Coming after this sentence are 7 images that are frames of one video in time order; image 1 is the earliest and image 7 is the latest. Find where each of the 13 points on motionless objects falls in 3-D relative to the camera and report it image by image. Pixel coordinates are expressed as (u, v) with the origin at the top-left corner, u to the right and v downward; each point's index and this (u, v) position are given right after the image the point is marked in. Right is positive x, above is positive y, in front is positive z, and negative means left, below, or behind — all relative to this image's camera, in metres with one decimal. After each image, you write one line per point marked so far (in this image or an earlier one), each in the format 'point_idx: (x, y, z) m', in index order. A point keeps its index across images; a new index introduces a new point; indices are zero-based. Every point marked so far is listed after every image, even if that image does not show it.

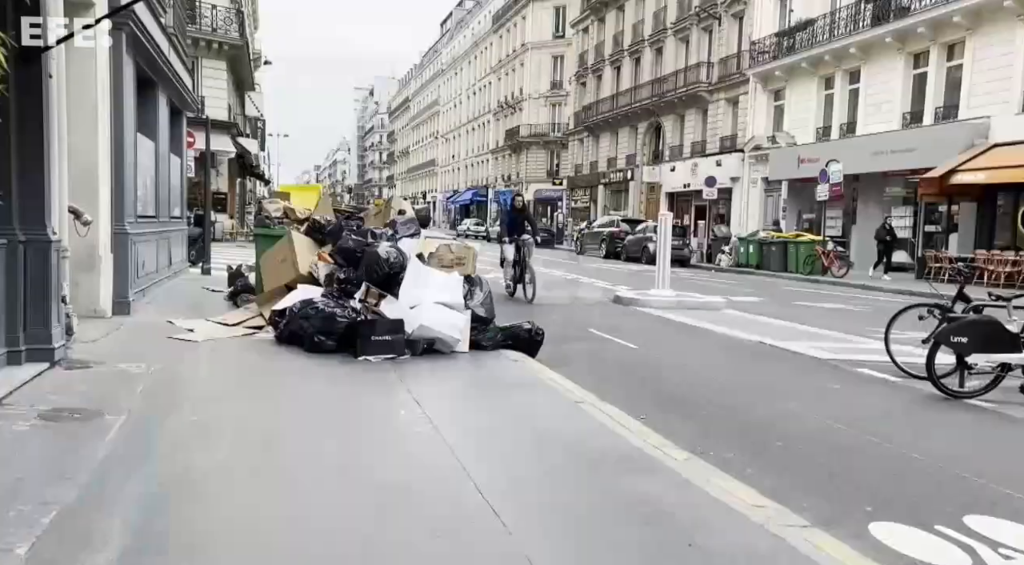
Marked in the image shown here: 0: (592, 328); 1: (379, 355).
0: (+1.1, -0.6, +10.7) m
1: (-1.2, -0.7, +7.2) m
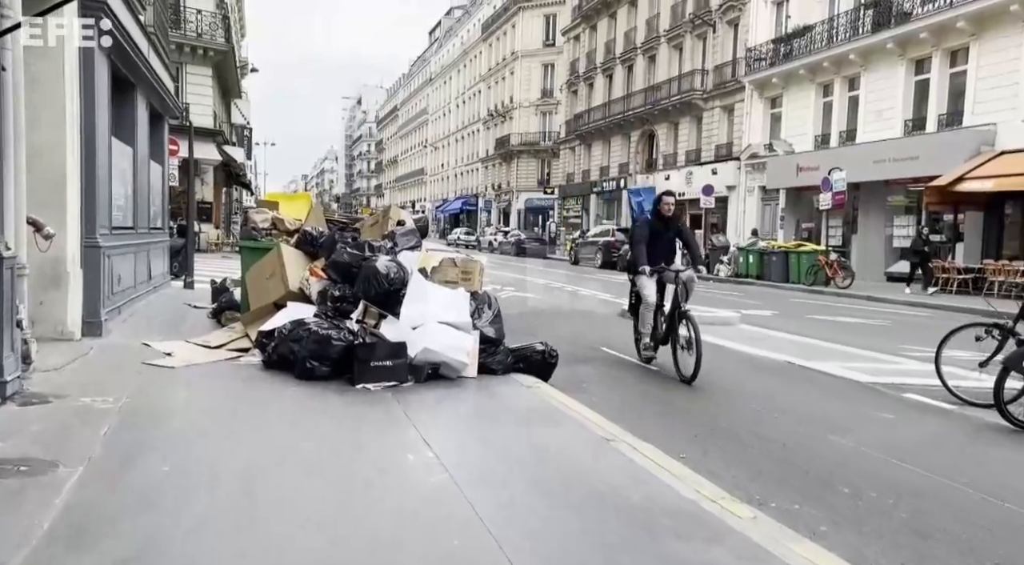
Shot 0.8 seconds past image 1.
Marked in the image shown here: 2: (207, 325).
0: (+1.2, -0.8, +10.0) m
1: (-1.1, -0.8, +6.4) m
2: (-3.6, -0.5, +9.3) m
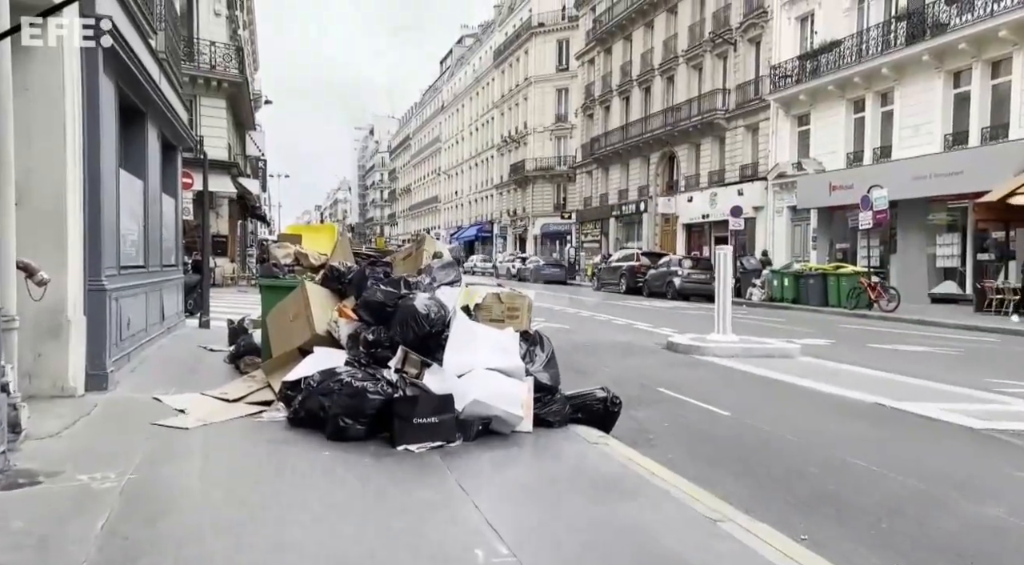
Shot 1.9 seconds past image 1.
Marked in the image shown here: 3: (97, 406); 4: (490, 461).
0: (+1.7, -1.1, +9.0) m
1: (-0.6, -1.1, +5.6) m
2: (-3.0, -1.0, +8.5) m
3: (-3.4, -1.0, +6.6) m
4: (-0.1, -1.2, +5.4) m
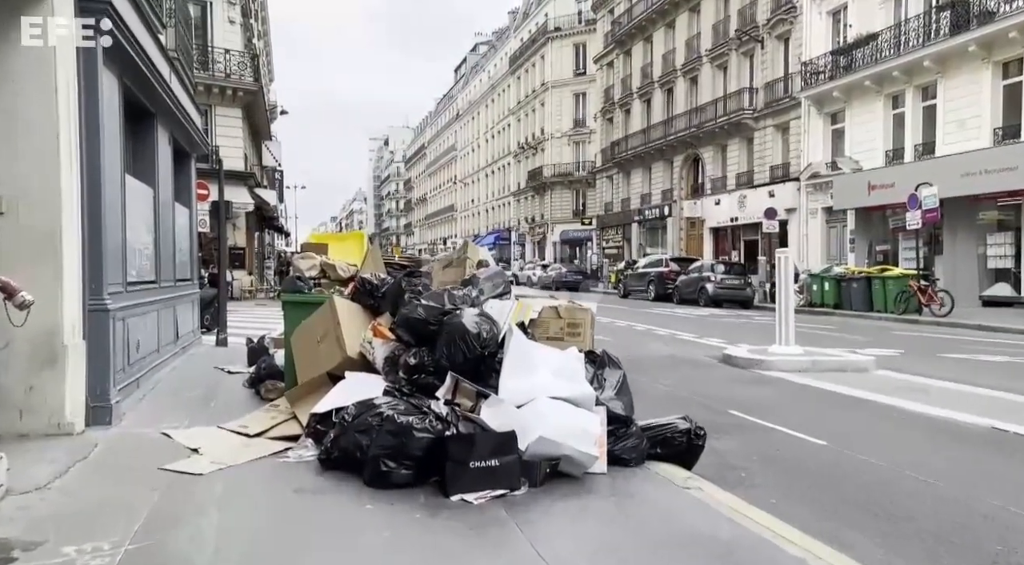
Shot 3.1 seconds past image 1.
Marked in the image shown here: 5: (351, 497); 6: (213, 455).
0: (+2.2, -1.2, +8.0) m
1: (-0.2, -1.2, +4.6) m
2: (-2.5, -1.1, +7.6) m
3: (-3.0, -1.2, +5.8) m
4: (+0.3, -1.3, +4.4) m
5: (-0.9, -1.3, +4.7) m
6: (-2.0, -1.2, +5.5) m
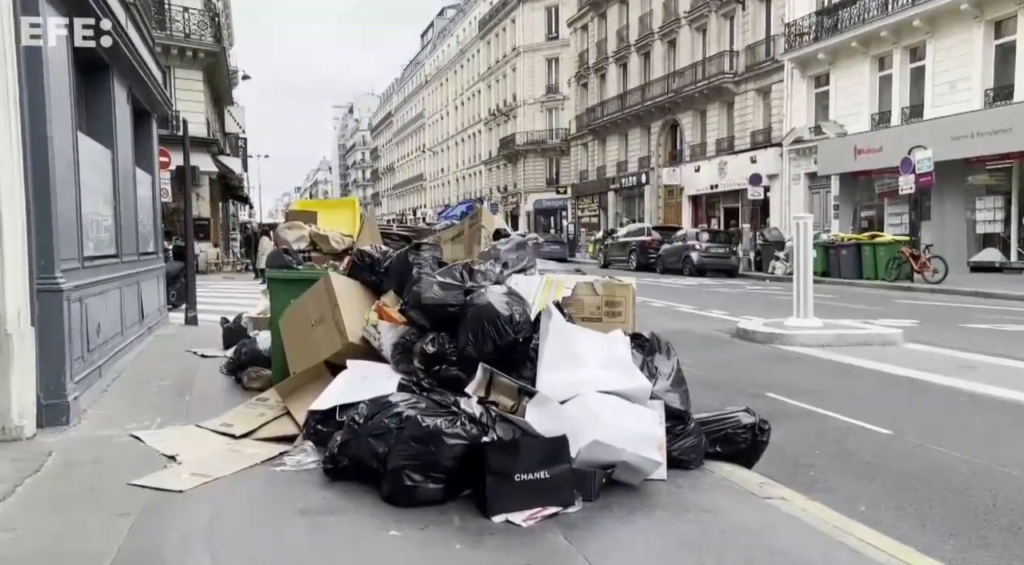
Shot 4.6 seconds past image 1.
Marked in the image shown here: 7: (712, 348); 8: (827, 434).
0: (+2.3, -0.9, +7.3) m
1: (+0.1, -1.1, +3.8) m
2: (-2.4, -0.9, +6.7) m
3: (-2.8, -1.0, +4.8) m
4: (+0.6, -1.2, +3.6) m
5: (-0.7, -1.1, +3.9) m
6: (-1.8, -1.0, +4.6) m
7: (+2.4, -0.8, +9.5) m
8: (+2.2, -1.1, +5.7) m
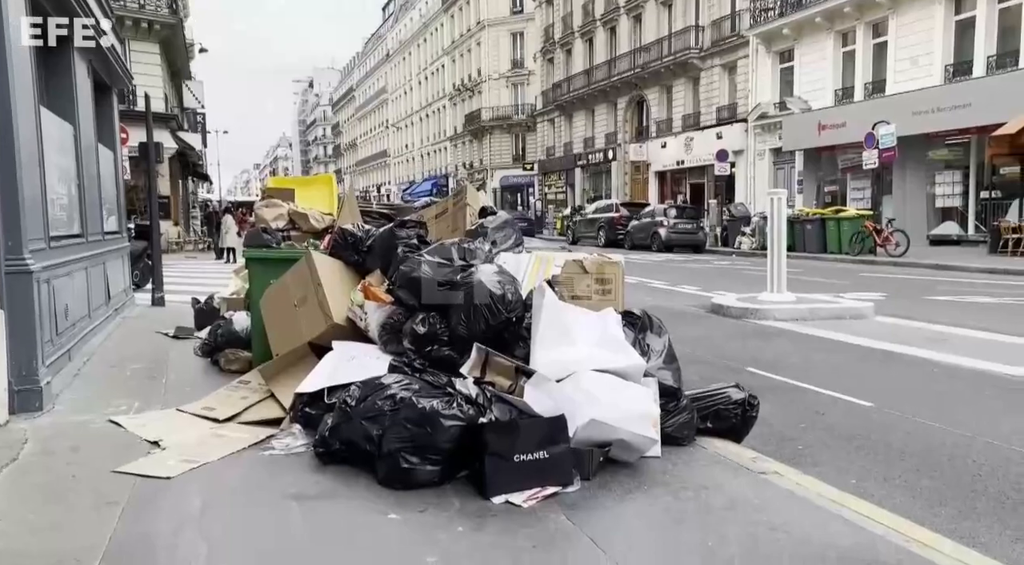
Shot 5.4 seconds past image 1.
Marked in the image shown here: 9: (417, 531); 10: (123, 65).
0: (+2.1, -0.7, +7.4) m
1: (+0.1, -1.0, +3.8) m
2: (-2.5, -0.7, +6.5) m
3: (-2.8, -0.9, +4.7) m
4: (+0.6, -1.1, +3.6) m
5: (-0.7, -1.0, +3.8) m
6: (-1.9, -0.9, +4.5) m
7: (+2.1, -0.5, +9.5) m
8: (+2.1, -0.9, +5.7) m
9: (-0.4, -1.1, +3.5) m
10: (-5.4, +3.1, +11.2) m
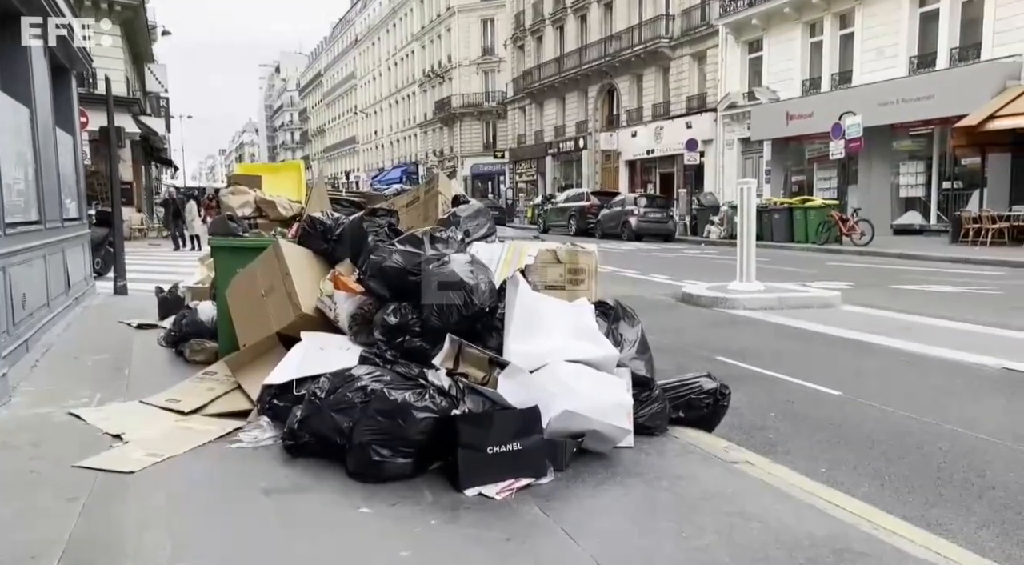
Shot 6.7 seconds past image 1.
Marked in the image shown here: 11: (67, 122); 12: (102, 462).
0: (+1.9, -0.6, +7.4) m
1: (-0.1, -0.9, +3.7) m
2: (-2.8, -0.7, +6.4) m
3: (-3.0, -0.8, +4.5) m
4: (+0.5, -1.0, +3.6) m
5: (-0.8, -1.0, +3.7) m
6: (-2.0, -0.9, +4.3) m
7: (+1.7, -0.4, +9.6) m
8: (+1.9, -0.8, +5.8) m
9: (-0.5, -1.0, +3.4) m
10: (-5.8, +3.2, +10.9) m
11: (-5.9, +2.2, +10.6) m
12: (-2.1, -0.9, +4.1) m
